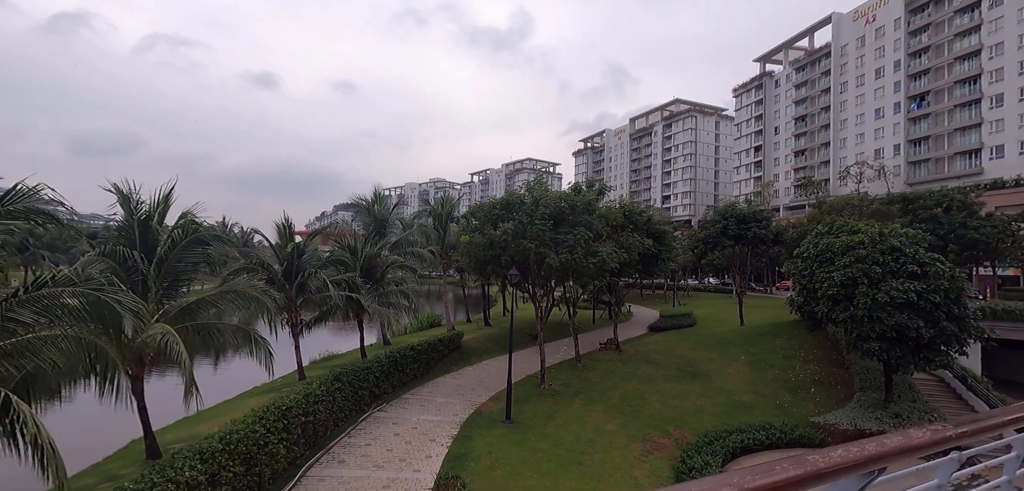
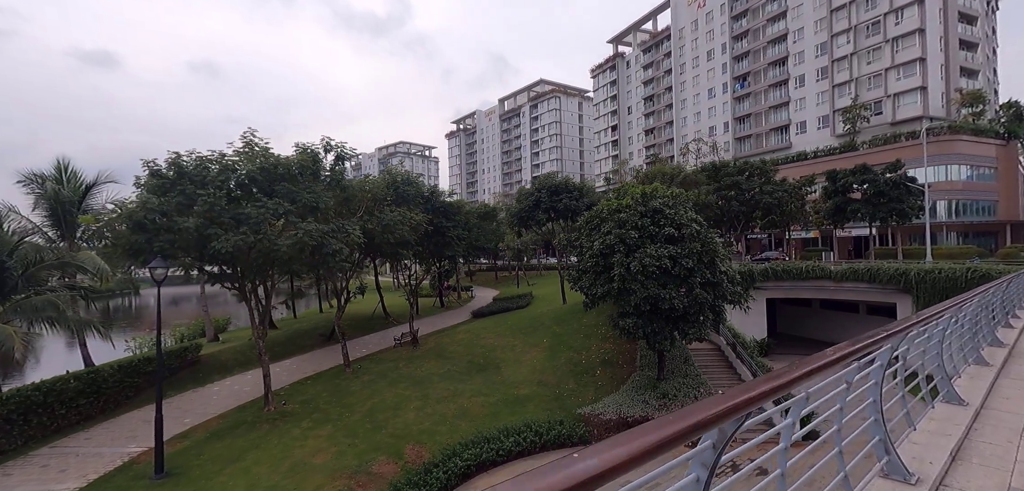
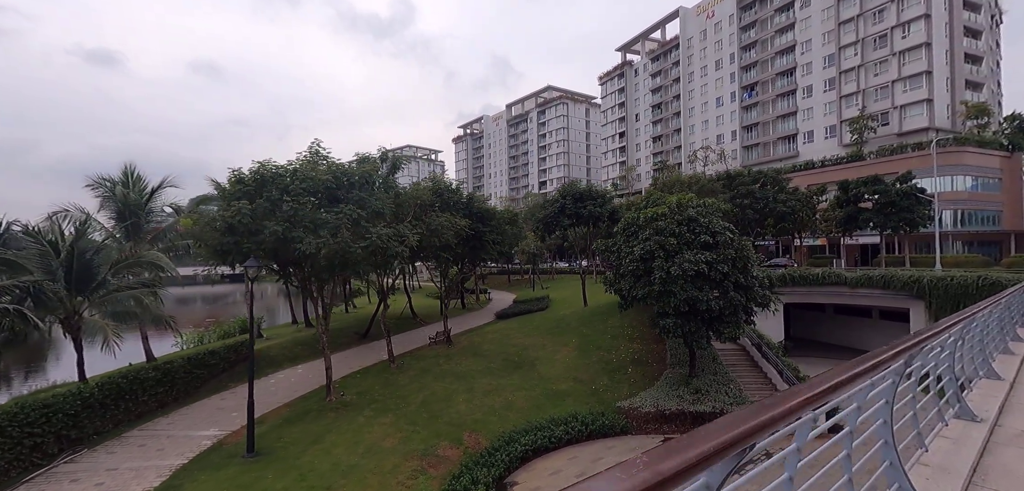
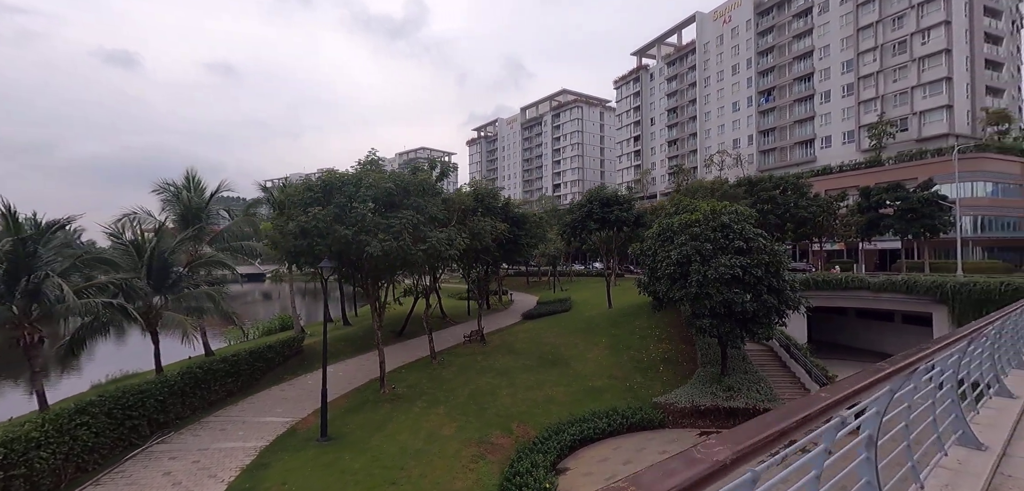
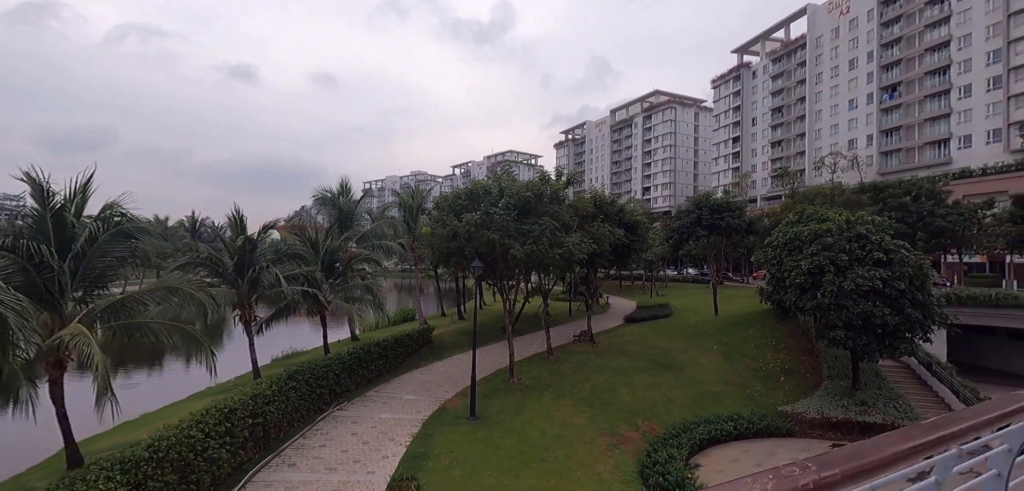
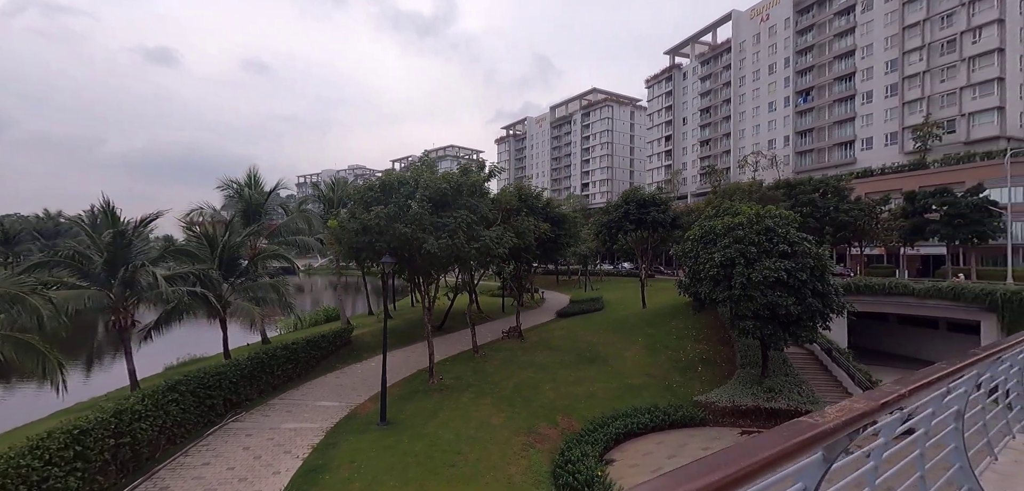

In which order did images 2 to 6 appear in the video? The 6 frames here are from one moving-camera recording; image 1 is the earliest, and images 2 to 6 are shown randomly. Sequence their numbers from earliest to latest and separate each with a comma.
5, 6, 4, 3, 2
